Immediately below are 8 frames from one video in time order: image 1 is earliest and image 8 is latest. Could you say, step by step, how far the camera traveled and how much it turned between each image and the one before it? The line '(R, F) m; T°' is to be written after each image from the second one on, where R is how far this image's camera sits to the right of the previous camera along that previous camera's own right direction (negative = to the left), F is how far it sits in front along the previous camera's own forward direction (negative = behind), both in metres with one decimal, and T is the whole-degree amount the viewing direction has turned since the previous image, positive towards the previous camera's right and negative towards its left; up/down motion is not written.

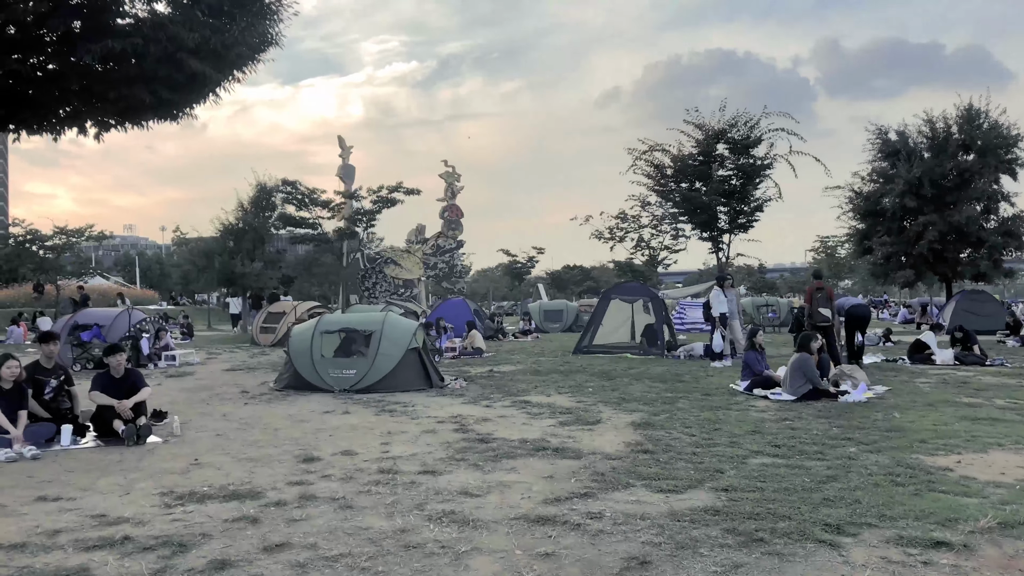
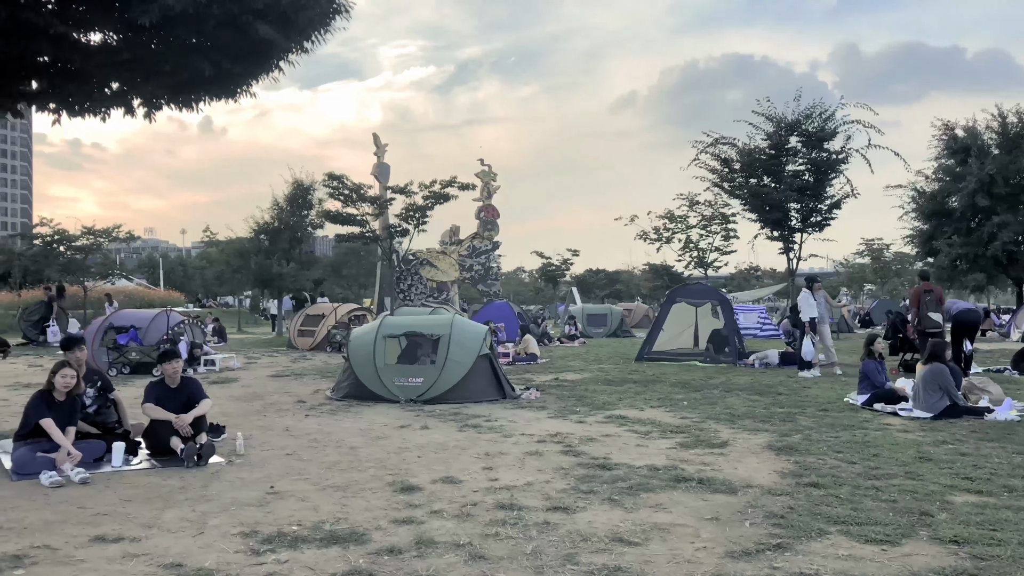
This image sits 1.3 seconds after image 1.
(-1.0, +1.3) m; -1°
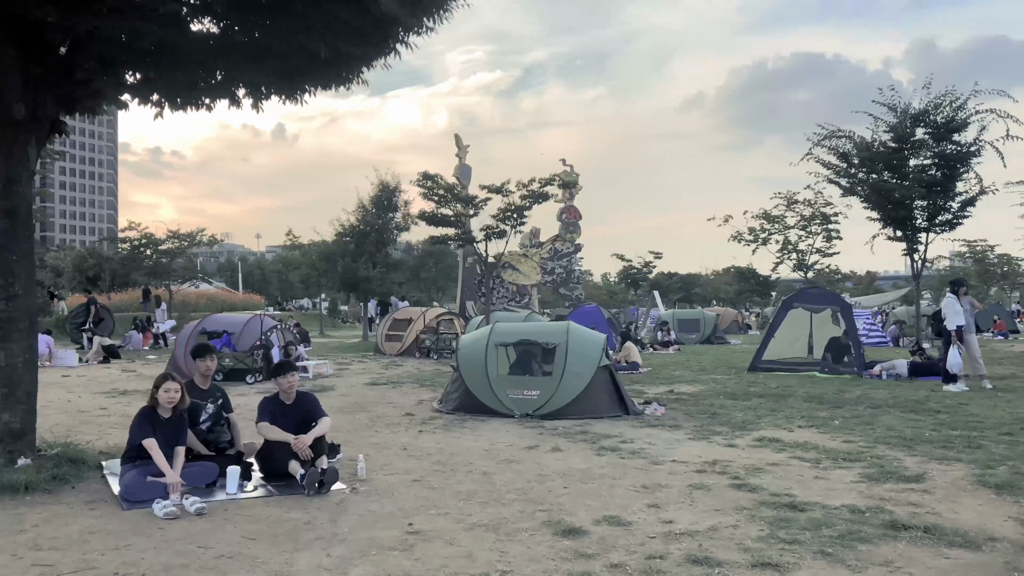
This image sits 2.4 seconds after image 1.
(-0.8, +1.0) m; -5°
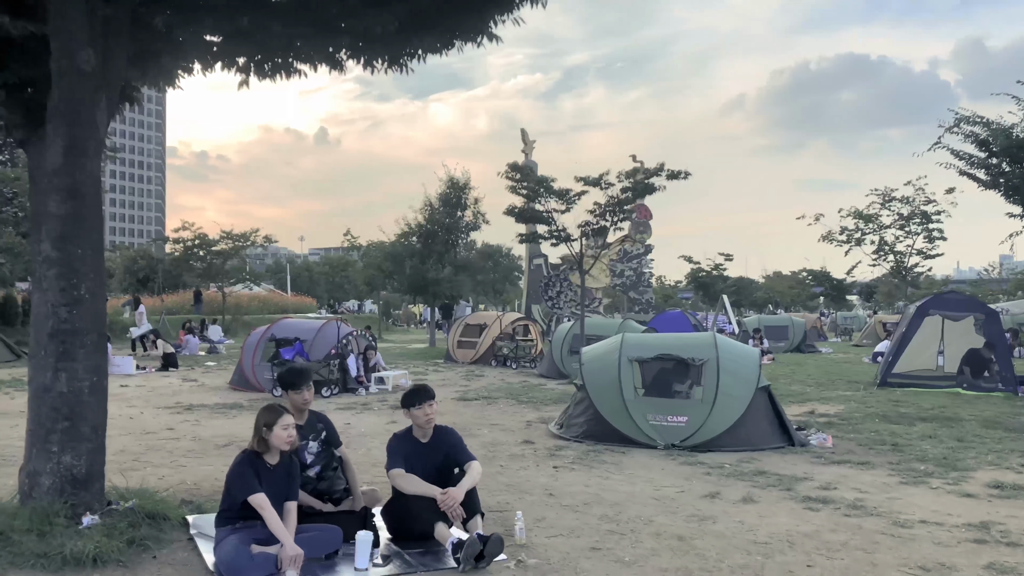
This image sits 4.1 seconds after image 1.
(-1.1, +1.8) m; -3°
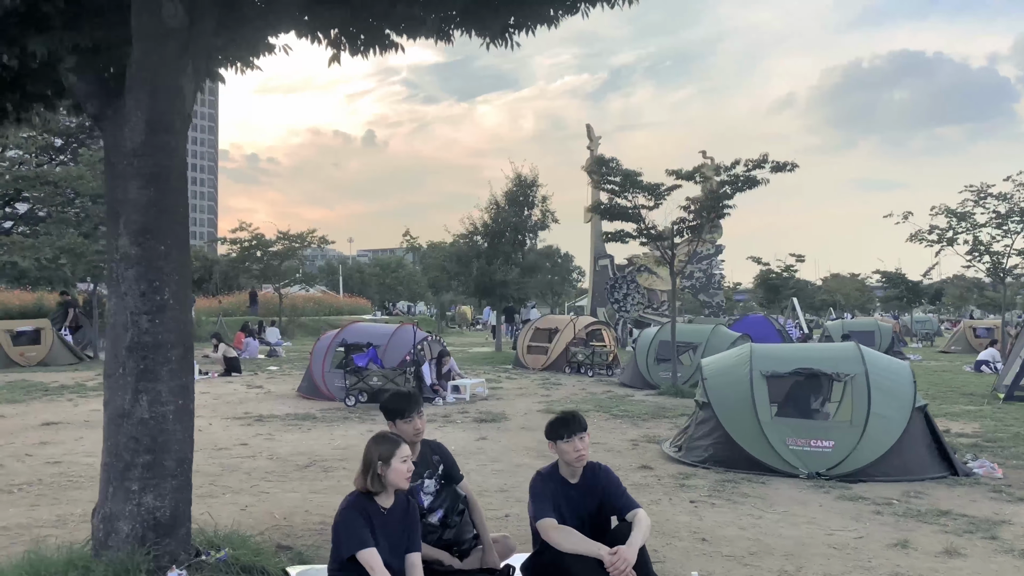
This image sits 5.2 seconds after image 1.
(-0.7, +1.1) m; -3°
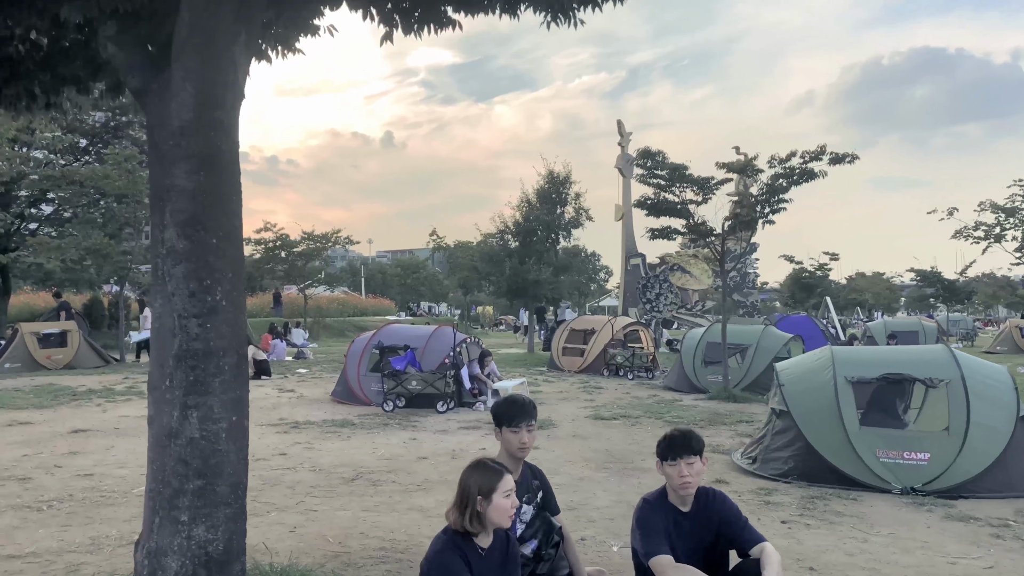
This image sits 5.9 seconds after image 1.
(-0.4, +0.6) m; -1°
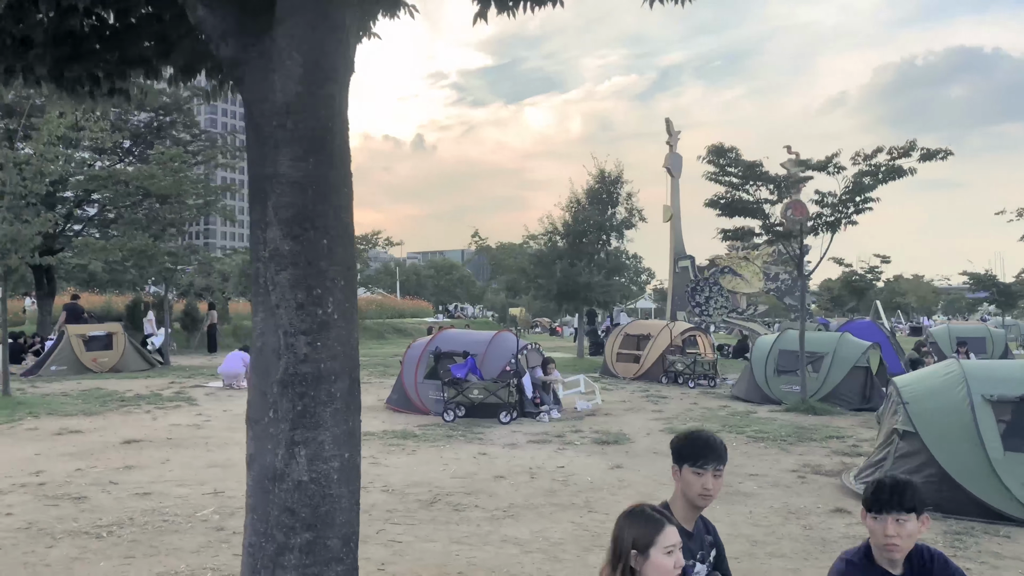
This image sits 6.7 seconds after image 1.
(-0.6, +0.7) m; -2°
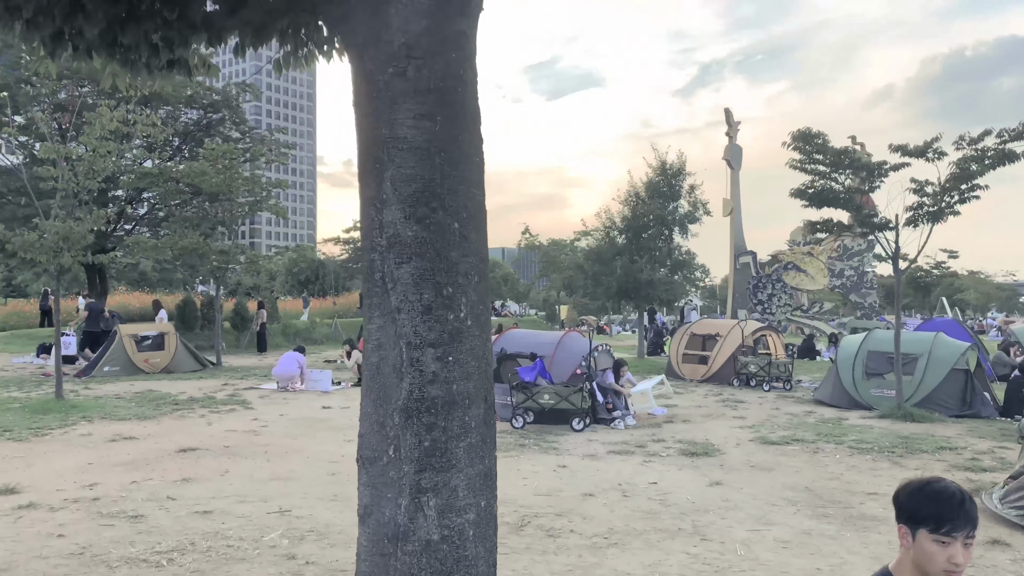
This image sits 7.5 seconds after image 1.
(-0.4, +0.8) m; -3°
